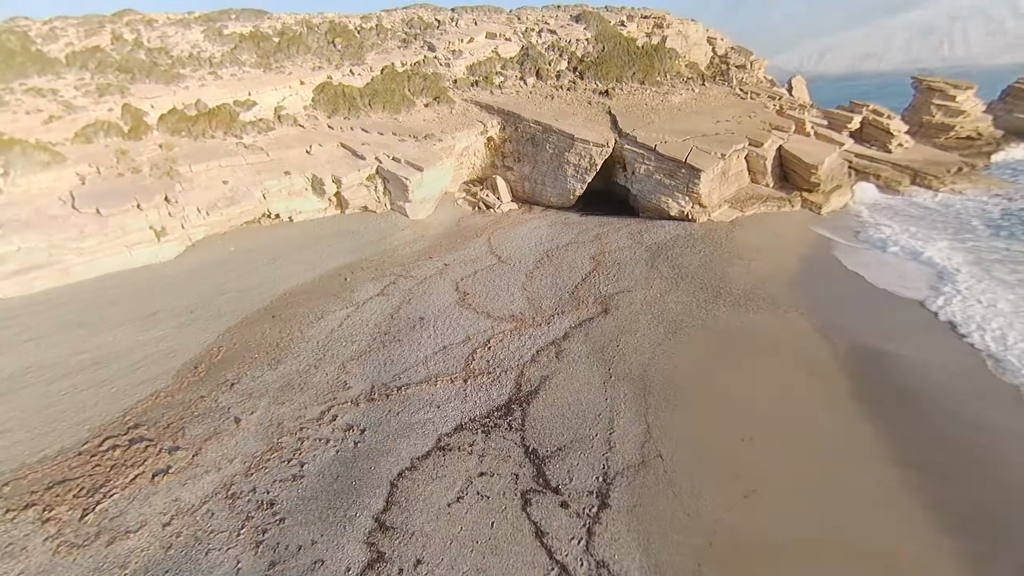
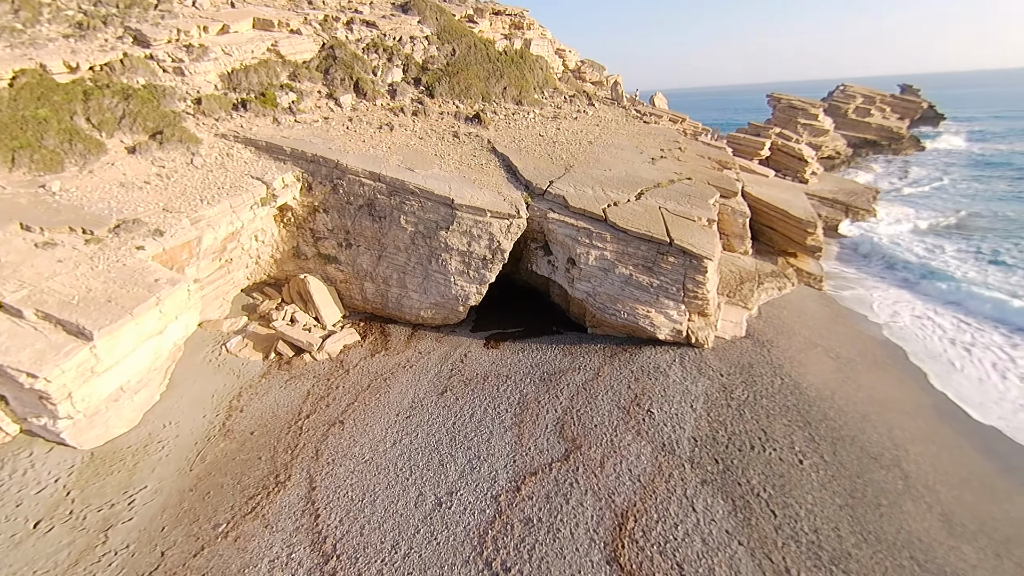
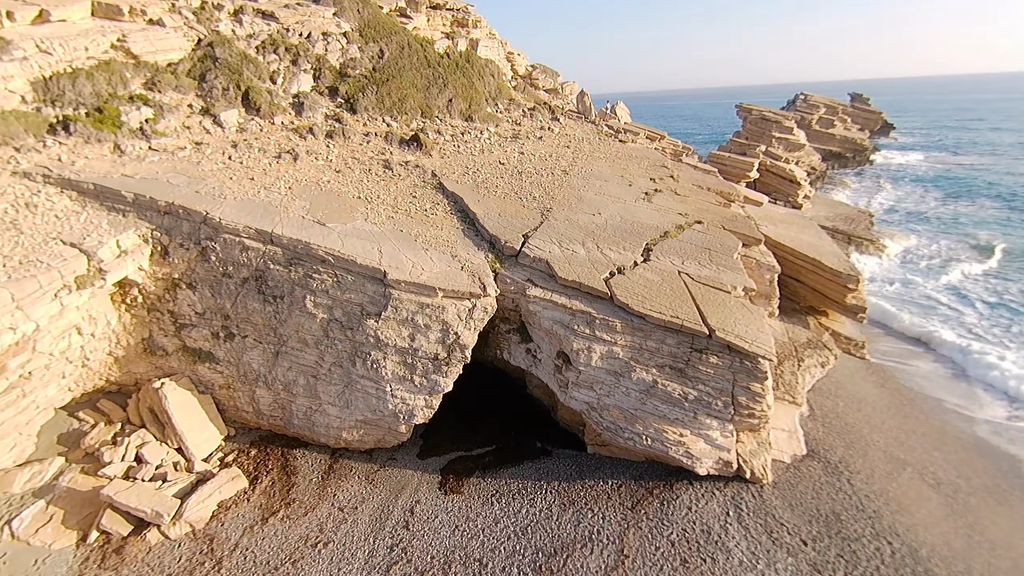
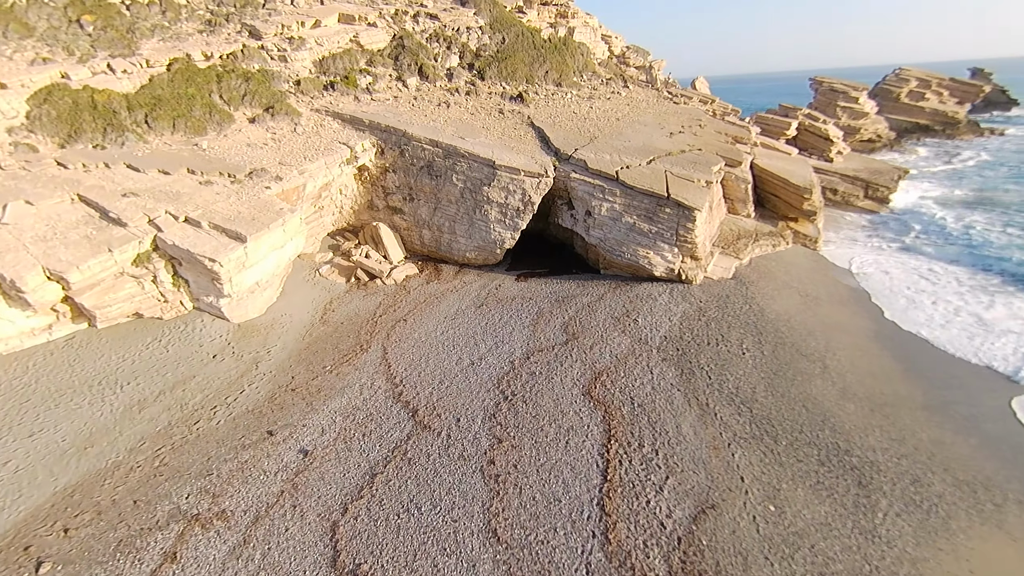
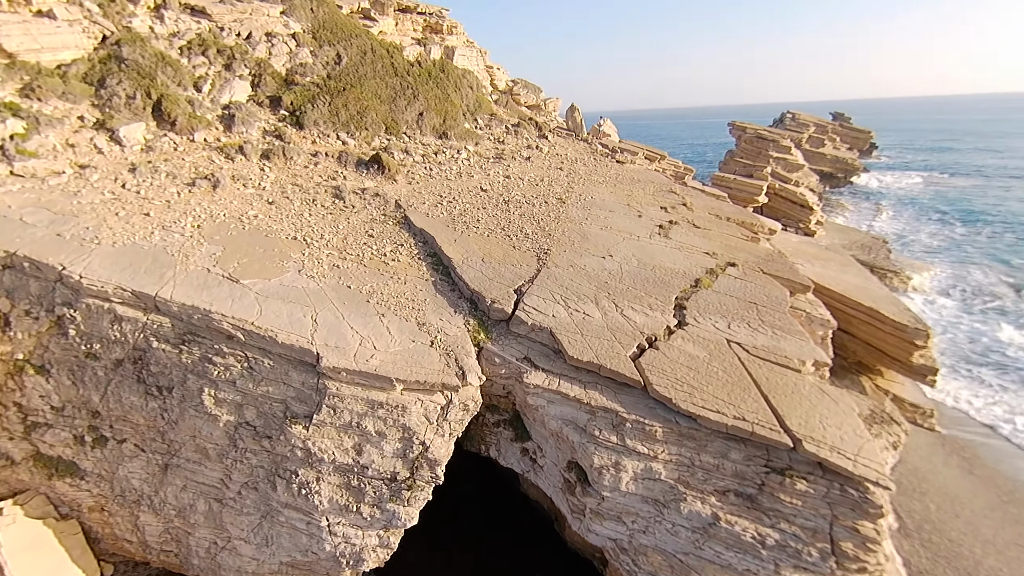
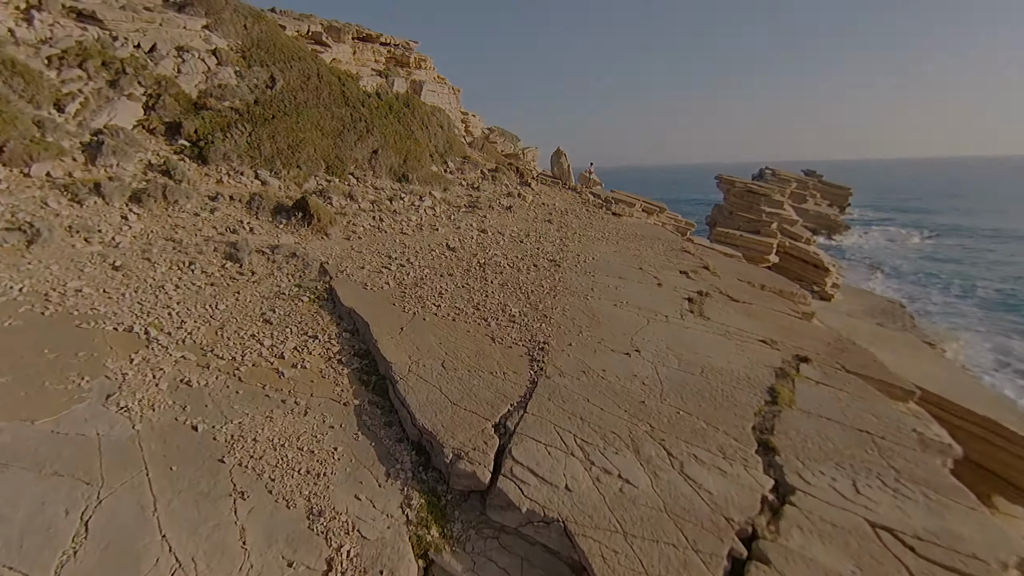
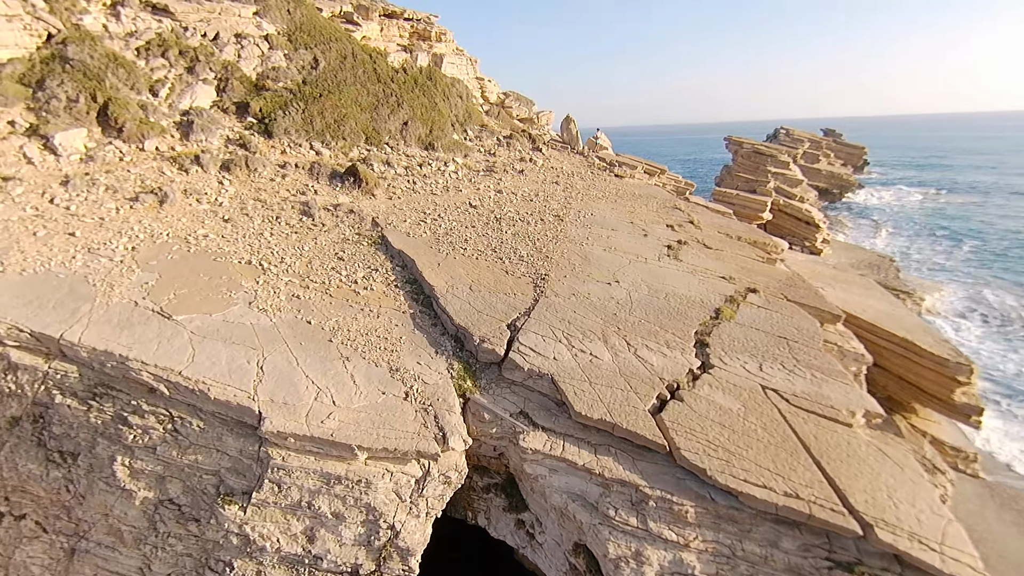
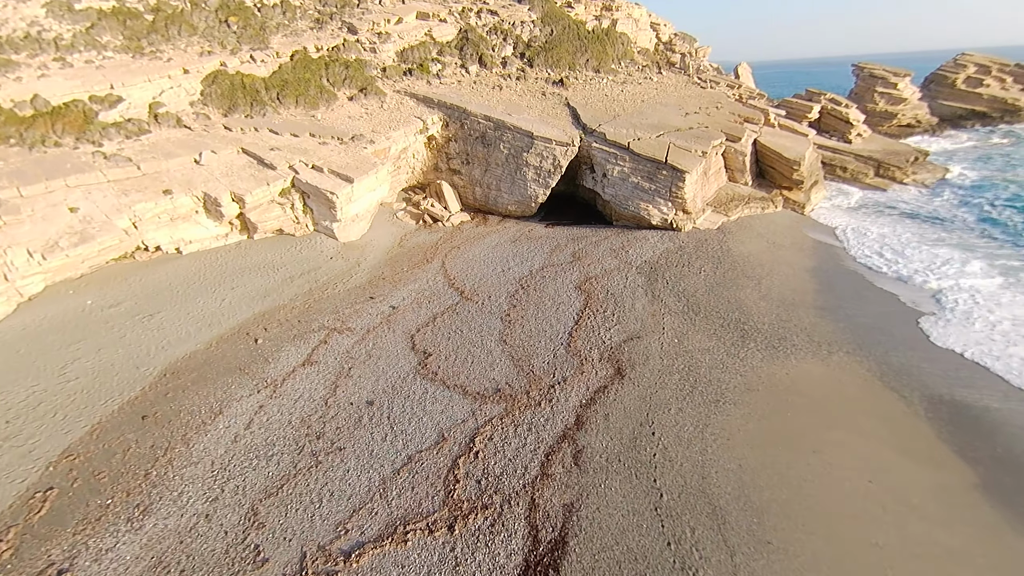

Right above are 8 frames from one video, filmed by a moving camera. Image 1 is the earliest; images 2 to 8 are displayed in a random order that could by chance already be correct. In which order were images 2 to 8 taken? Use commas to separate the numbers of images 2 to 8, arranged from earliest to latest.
8, 4, 2, 3, 5, 7, 6
